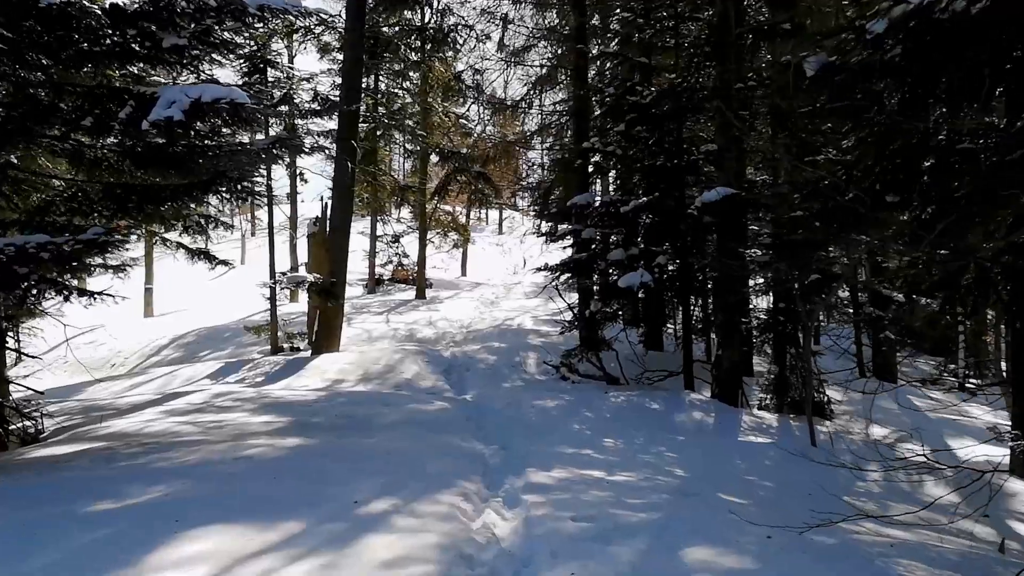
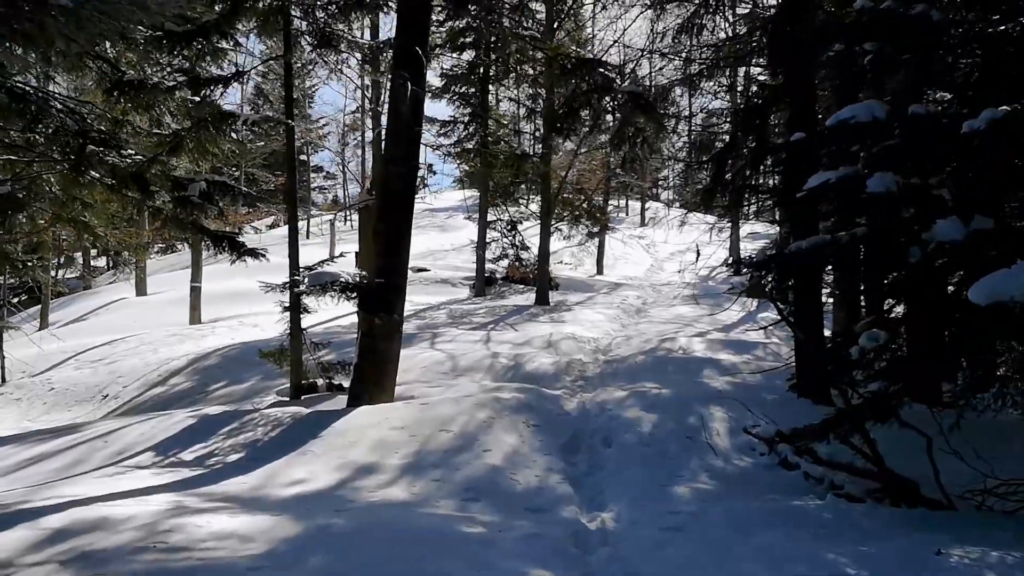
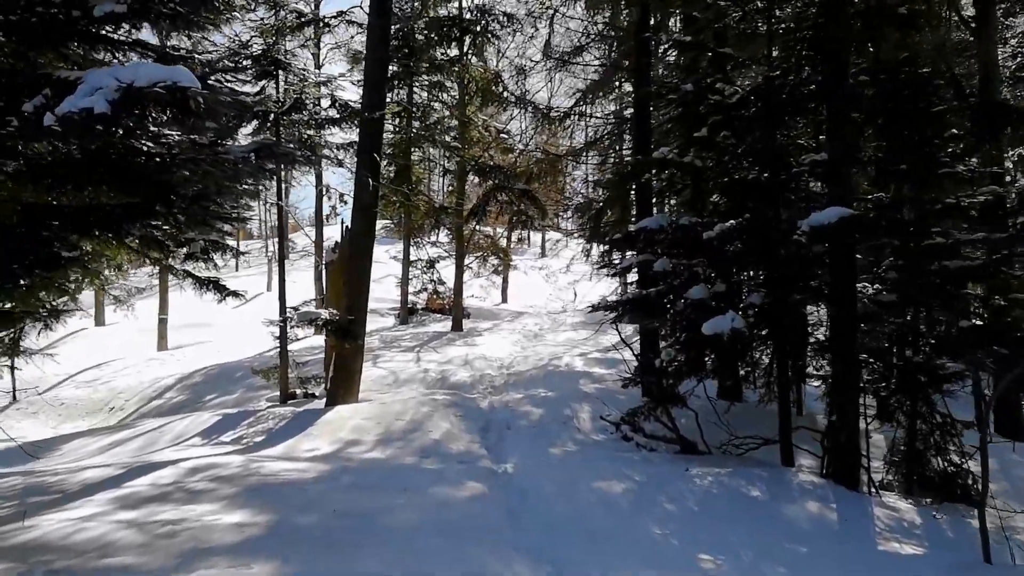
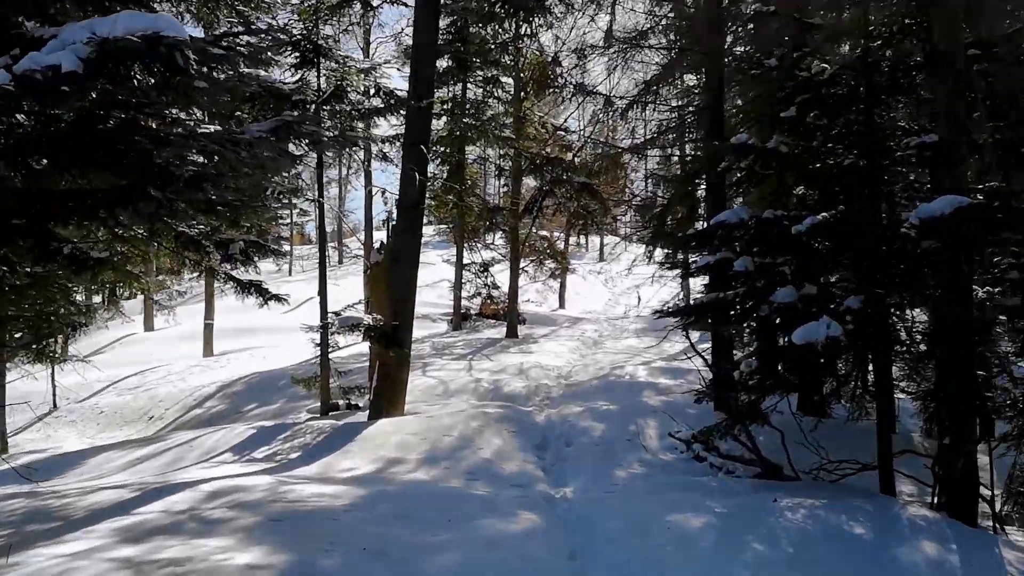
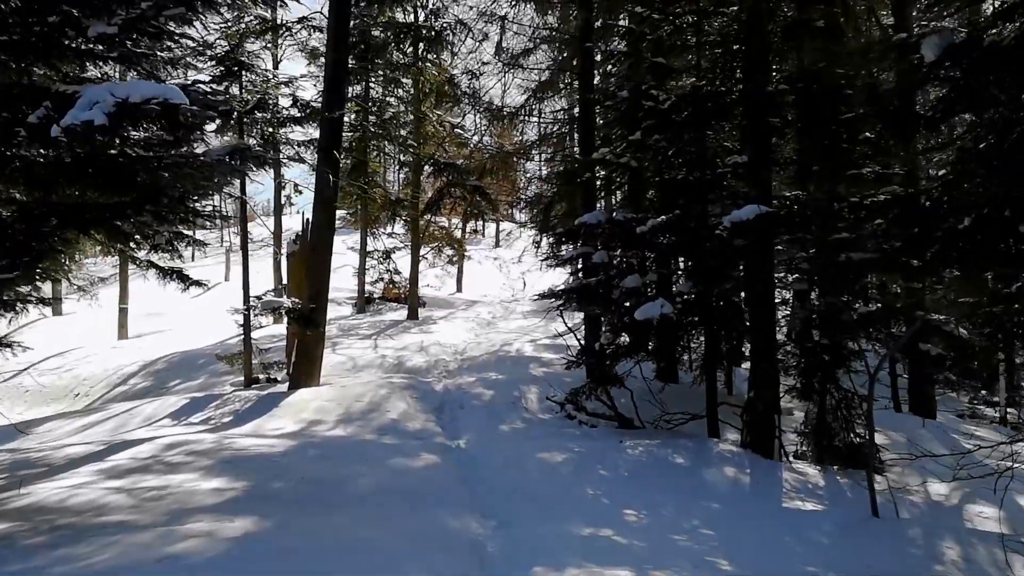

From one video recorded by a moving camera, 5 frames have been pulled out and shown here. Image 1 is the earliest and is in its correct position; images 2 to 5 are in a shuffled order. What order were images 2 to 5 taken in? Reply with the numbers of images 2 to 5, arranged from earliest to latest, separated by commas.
5, 3, 4, 2
